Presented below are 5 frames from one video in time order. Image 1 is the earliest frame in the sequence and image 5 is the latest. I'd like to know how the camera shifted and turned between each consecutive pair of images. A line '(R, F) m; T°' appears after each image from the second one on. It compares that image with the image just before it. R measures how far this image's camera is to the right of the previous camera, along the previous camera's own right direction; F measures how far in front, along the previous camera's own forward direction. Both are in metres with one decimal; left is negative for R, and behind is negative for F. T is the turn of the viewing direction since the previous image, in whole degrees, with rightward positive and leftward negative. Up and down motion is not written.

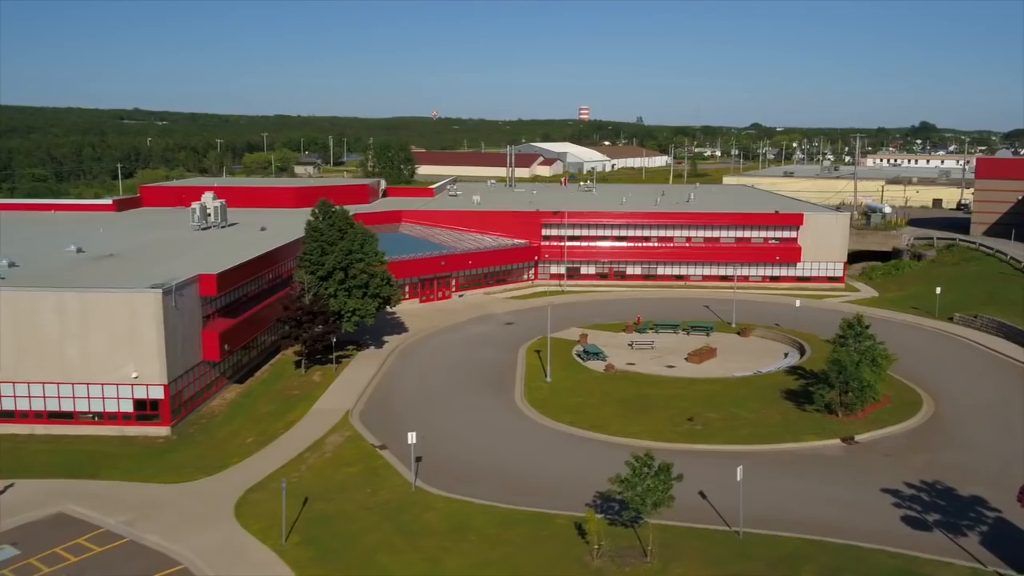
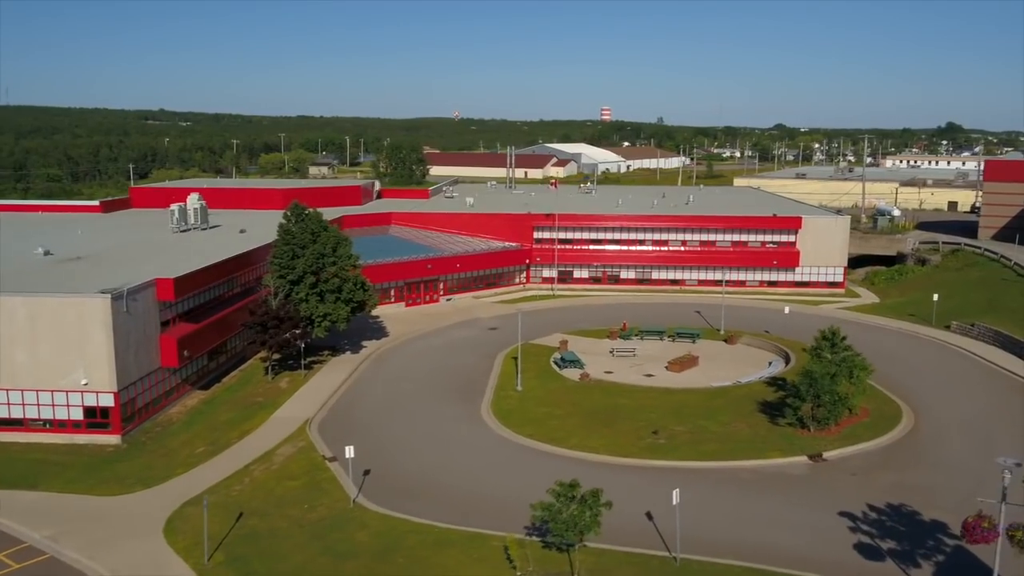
(+2.0, +1.0) m; -1°
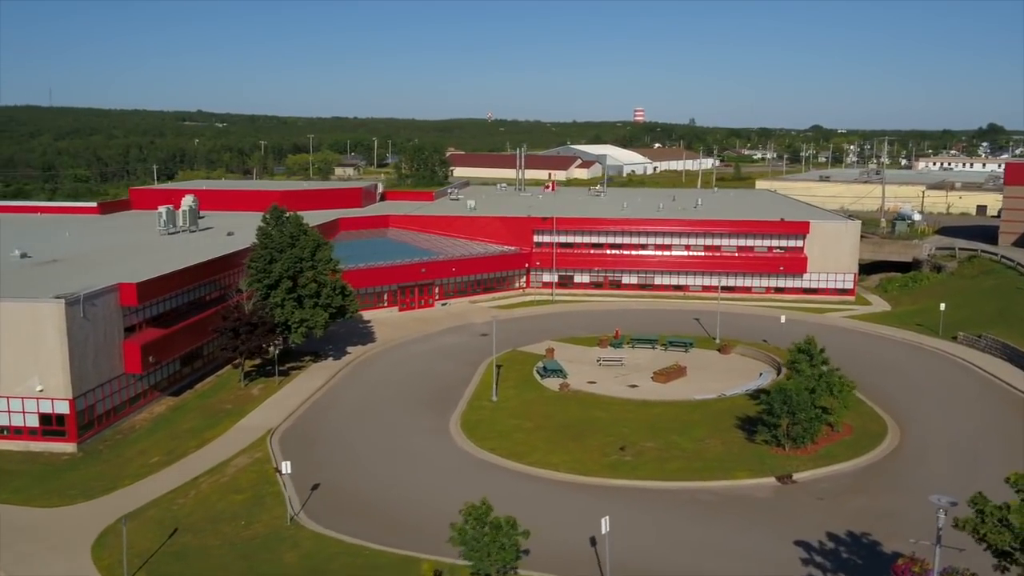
(+2.1, +1.1) m; -2°
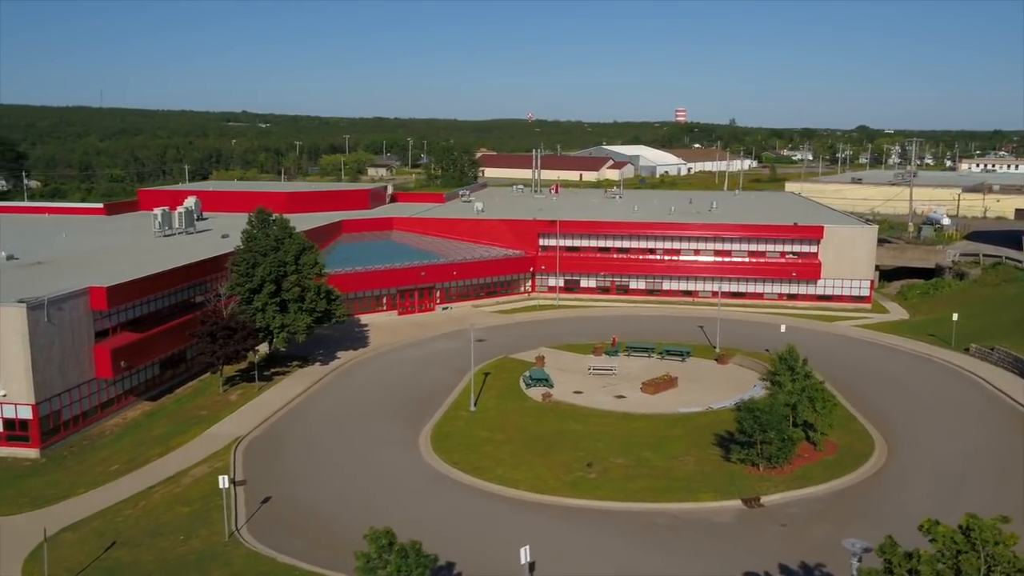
(+2.2, +1.0) m; -3°
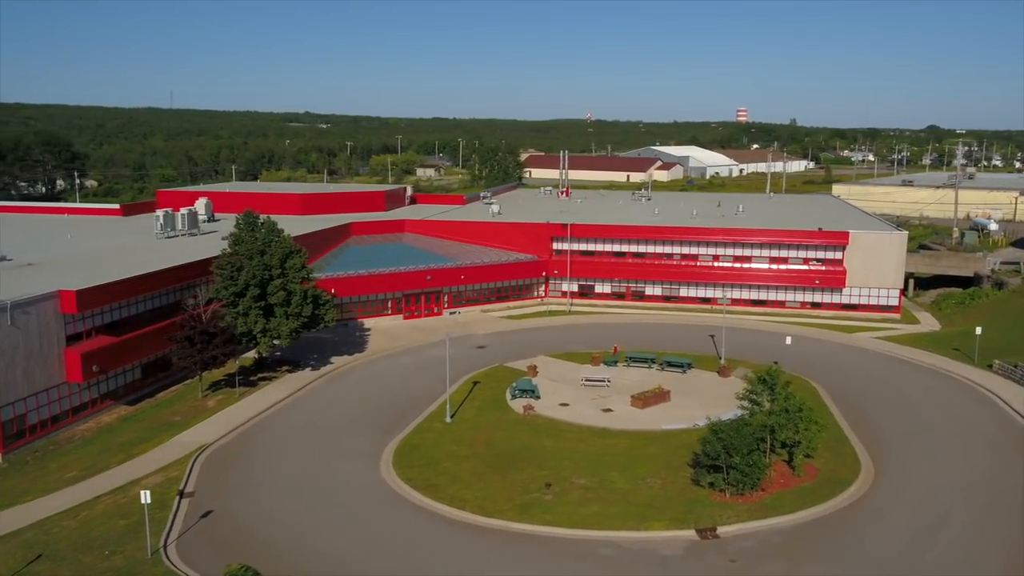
(+2.8, +1.3) m; -4°
